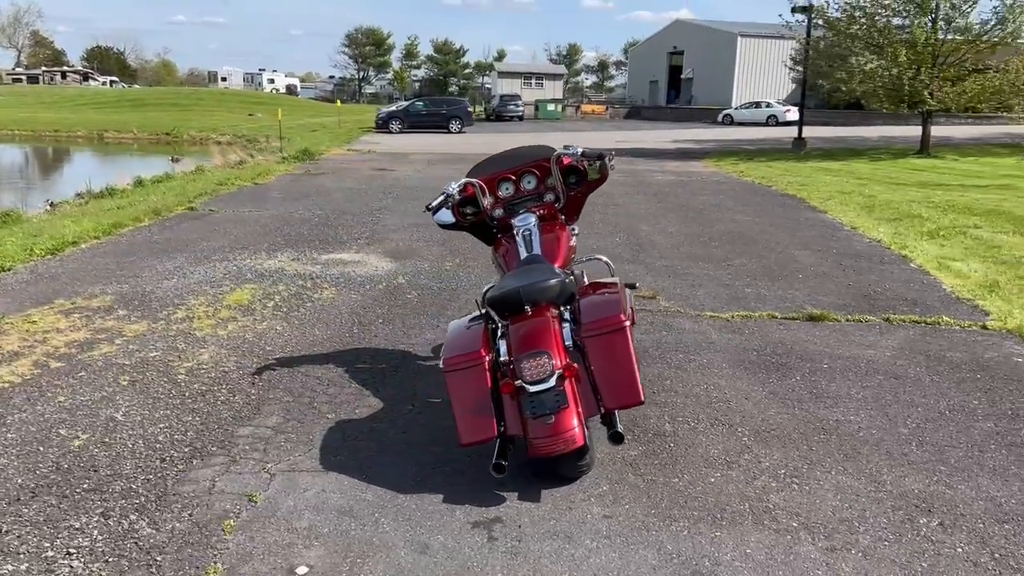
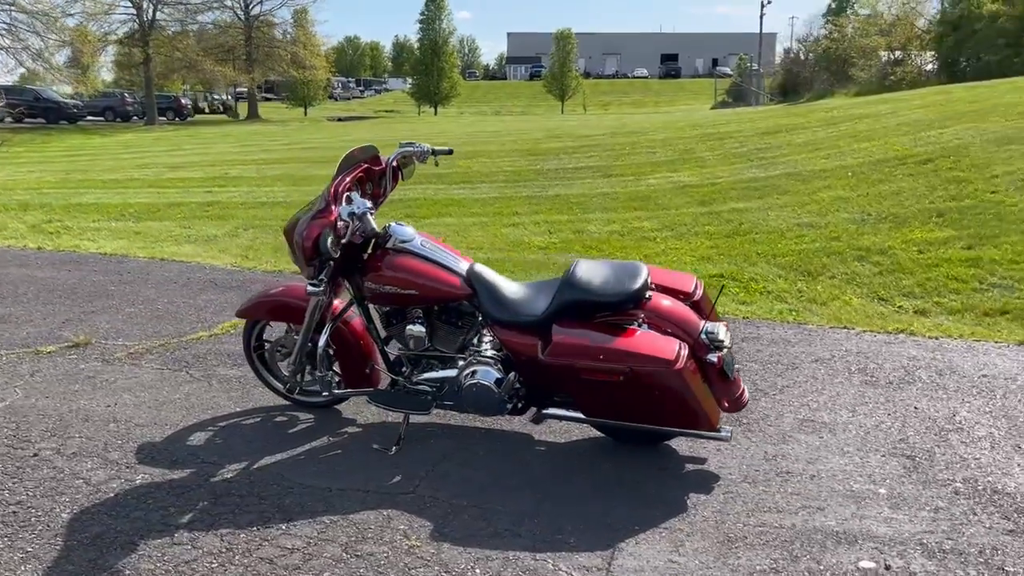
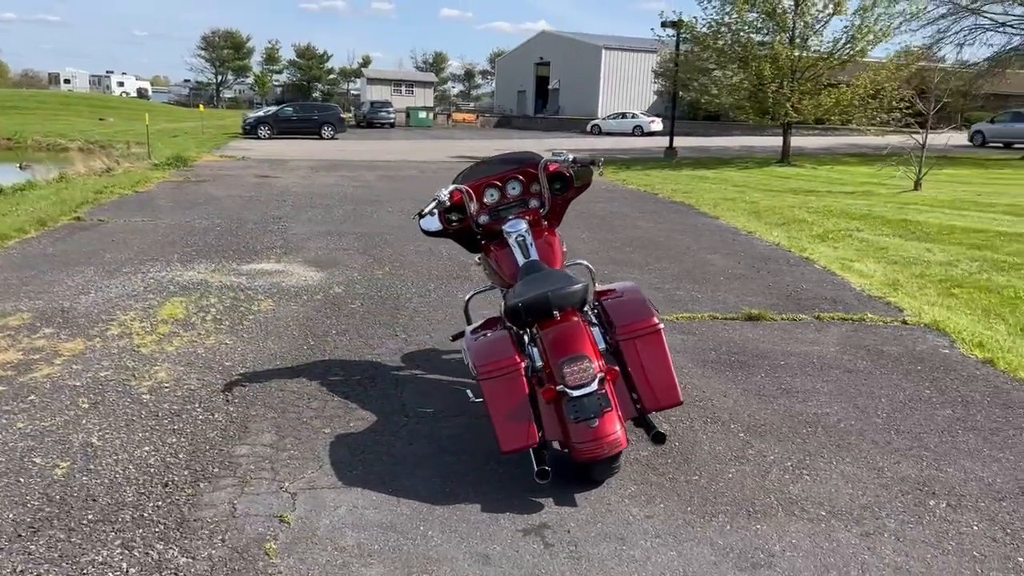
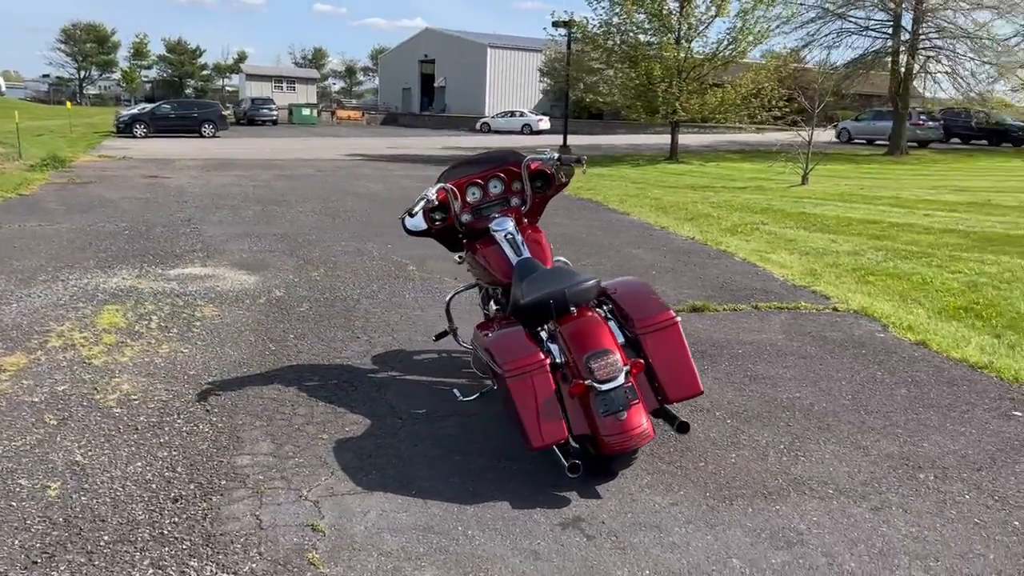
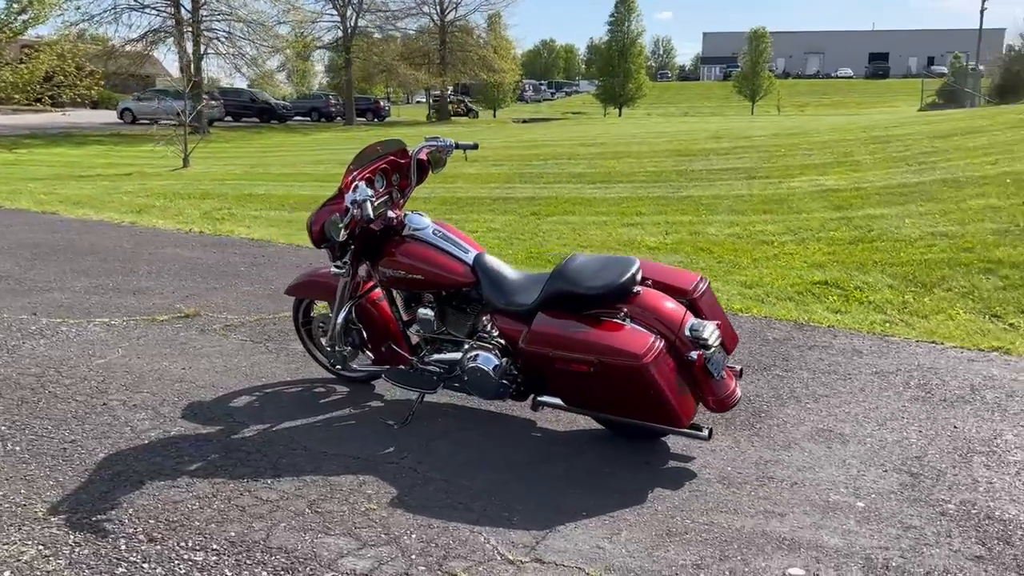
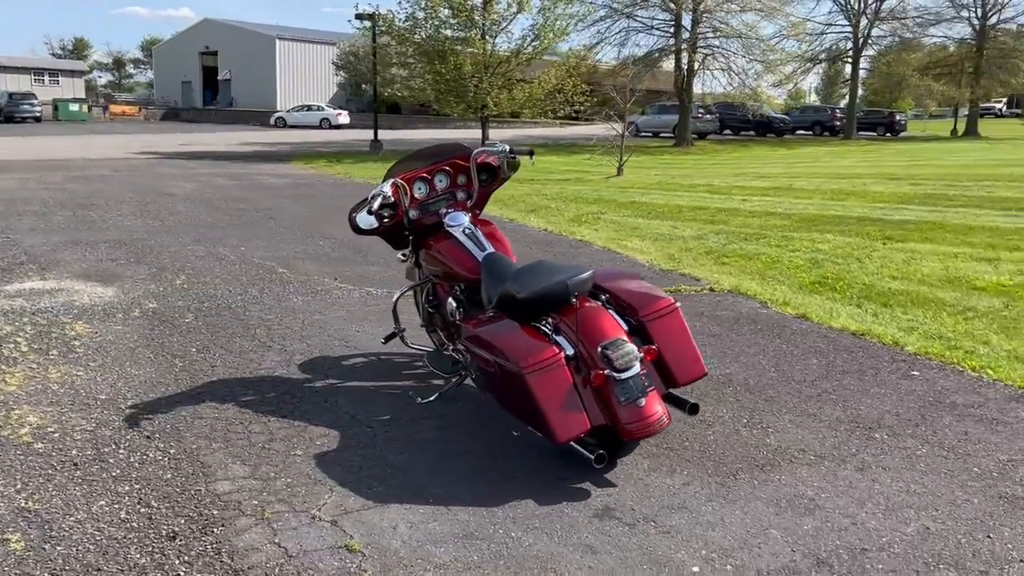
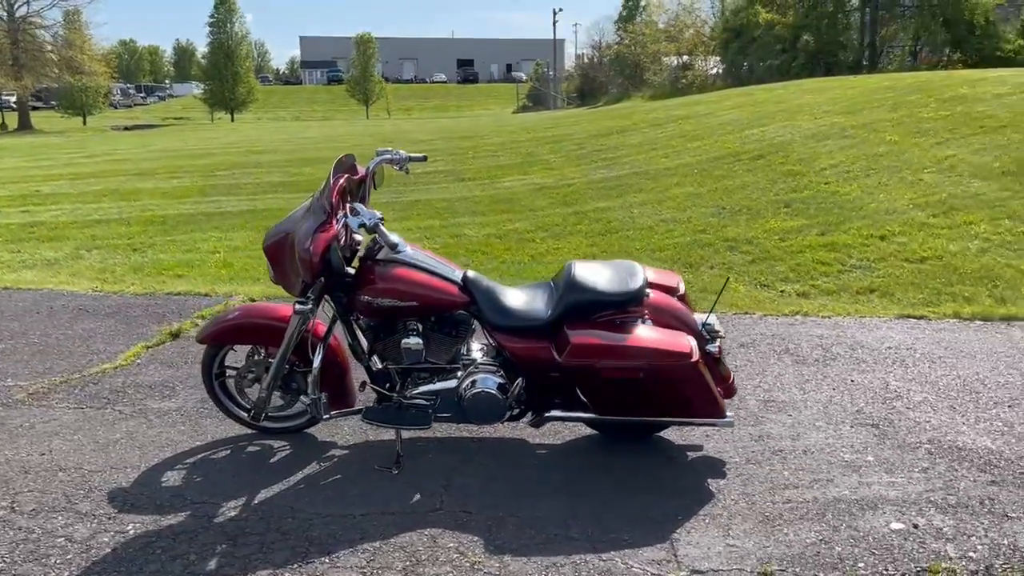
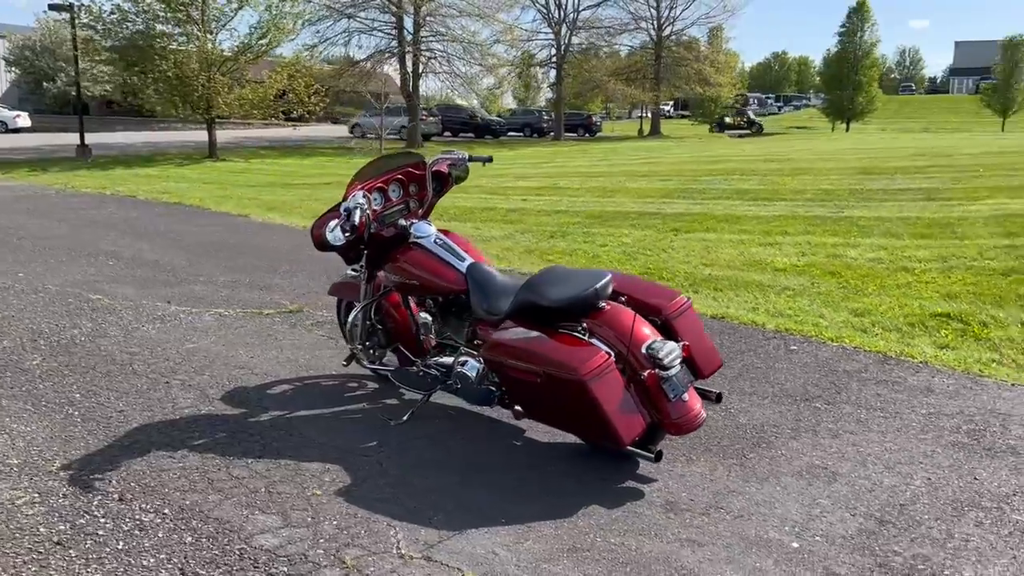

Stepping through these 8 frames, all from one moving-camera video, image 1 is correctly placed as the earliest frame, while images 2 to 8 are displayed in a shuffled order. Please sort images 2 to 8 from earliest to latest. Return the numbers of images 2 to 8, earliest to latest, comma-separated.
3, 4, 6, 8, 5, 2, 7
